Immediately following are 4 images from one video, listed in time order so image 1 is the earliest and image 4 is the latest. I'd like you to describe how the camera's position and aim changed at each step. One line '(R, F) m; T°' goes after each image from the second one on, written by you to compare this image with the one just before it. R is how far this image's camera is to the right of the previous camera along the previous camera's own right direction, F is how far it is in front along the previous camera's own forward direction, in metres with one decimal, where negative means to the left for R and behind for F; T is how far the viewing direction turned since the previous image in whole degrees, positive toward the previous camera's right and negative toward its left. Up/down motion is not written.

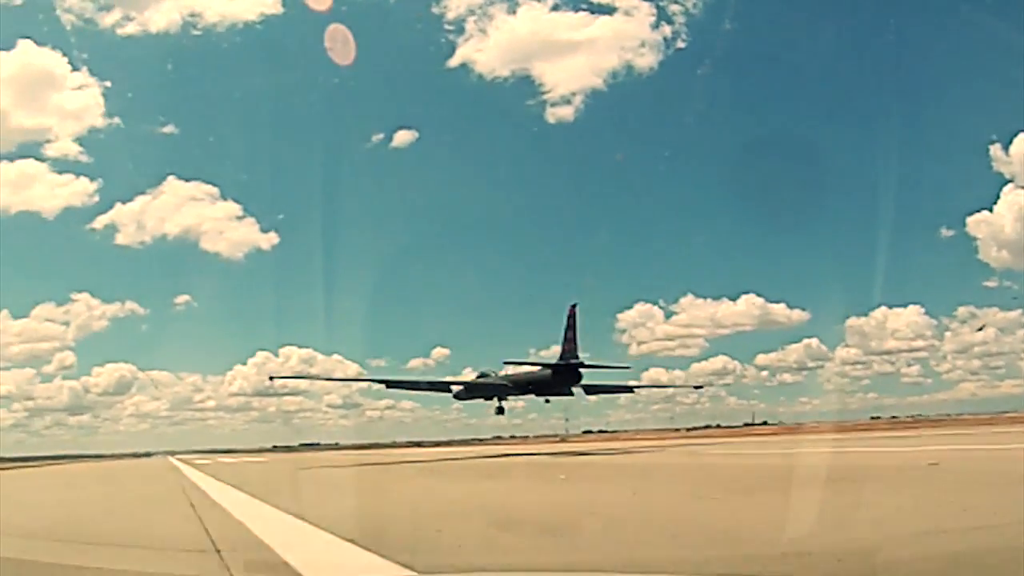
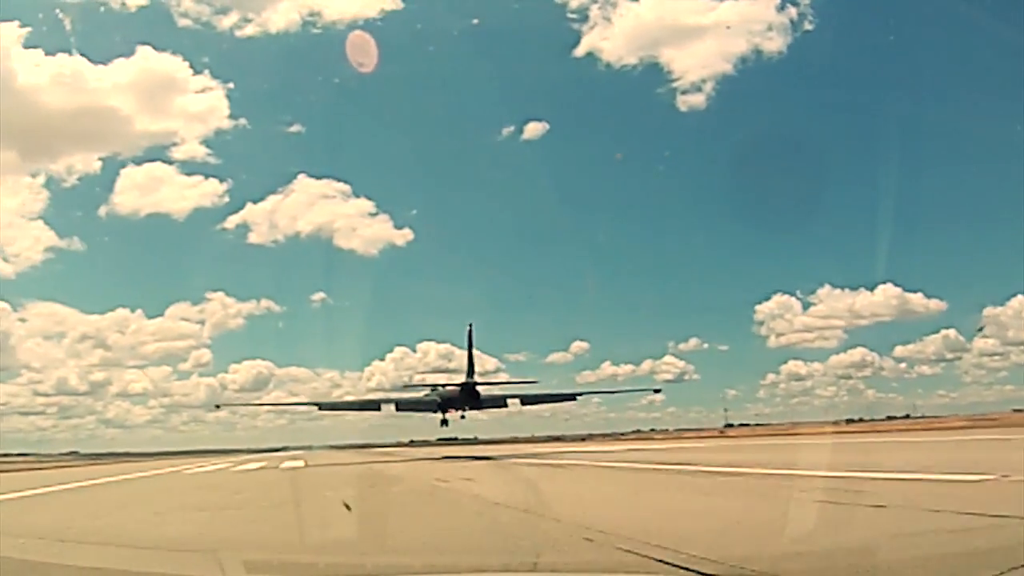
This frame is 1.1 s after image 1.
(+2.5, +4.0) m; -8°
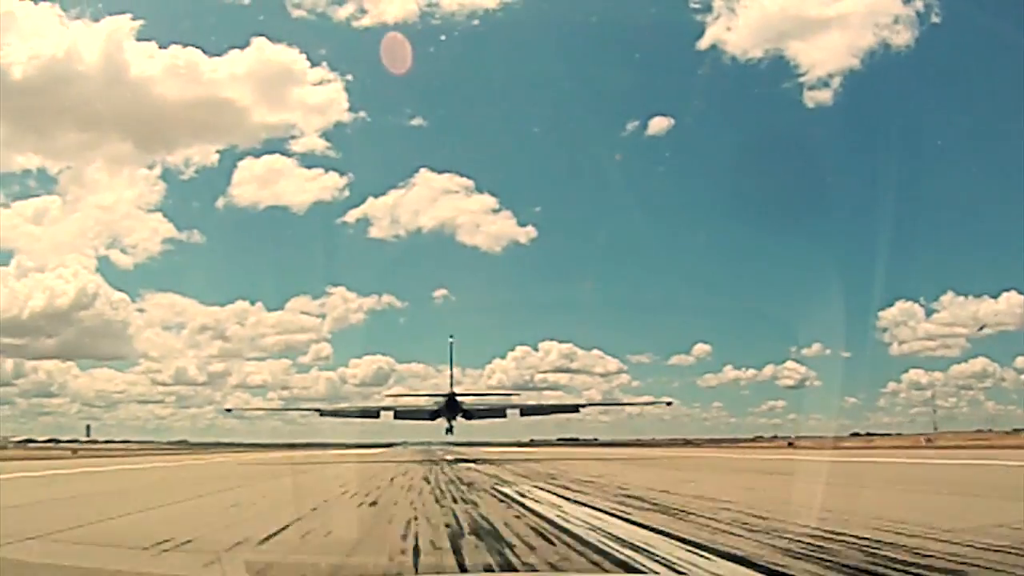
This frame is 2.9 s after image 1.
(+1.9, +2.3) m; -7°
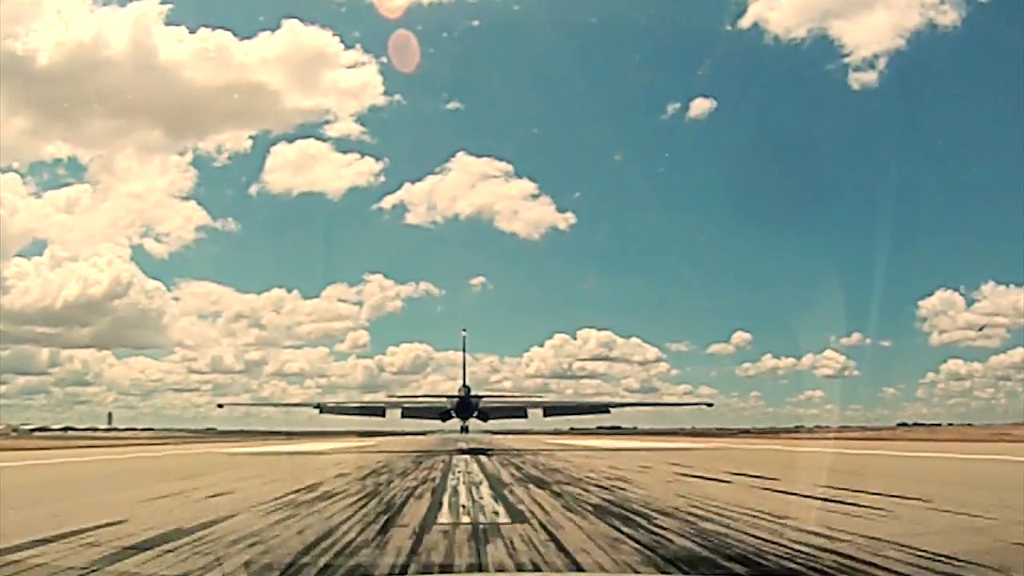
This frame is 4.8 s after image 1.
(+0.7, +0.7) m; -2°
